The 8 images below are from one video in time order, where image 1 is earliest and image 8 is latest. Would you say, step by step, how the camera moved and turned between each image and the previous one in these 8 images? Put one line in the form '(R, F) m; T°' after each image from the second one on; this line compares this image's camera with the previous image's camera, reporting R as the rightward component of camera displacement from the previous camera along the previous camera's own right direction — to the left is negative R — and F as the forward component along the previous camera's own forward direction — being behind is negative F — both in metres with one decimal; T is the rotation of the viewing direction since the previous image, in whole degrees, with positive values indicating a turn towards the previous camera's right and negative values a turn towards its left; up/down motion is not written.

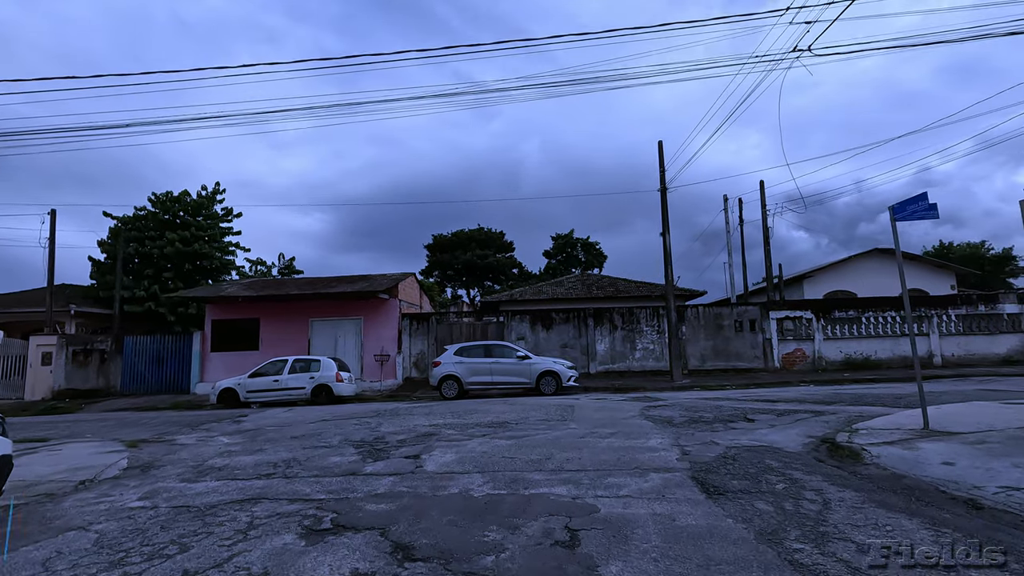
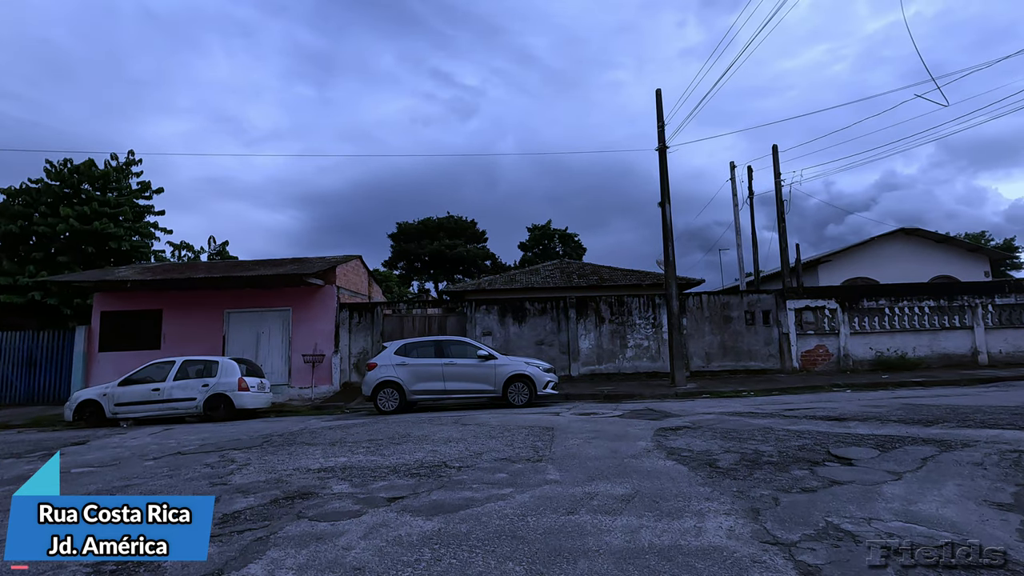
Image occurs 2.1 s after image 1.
(+0.4, +3.7) m; +2°
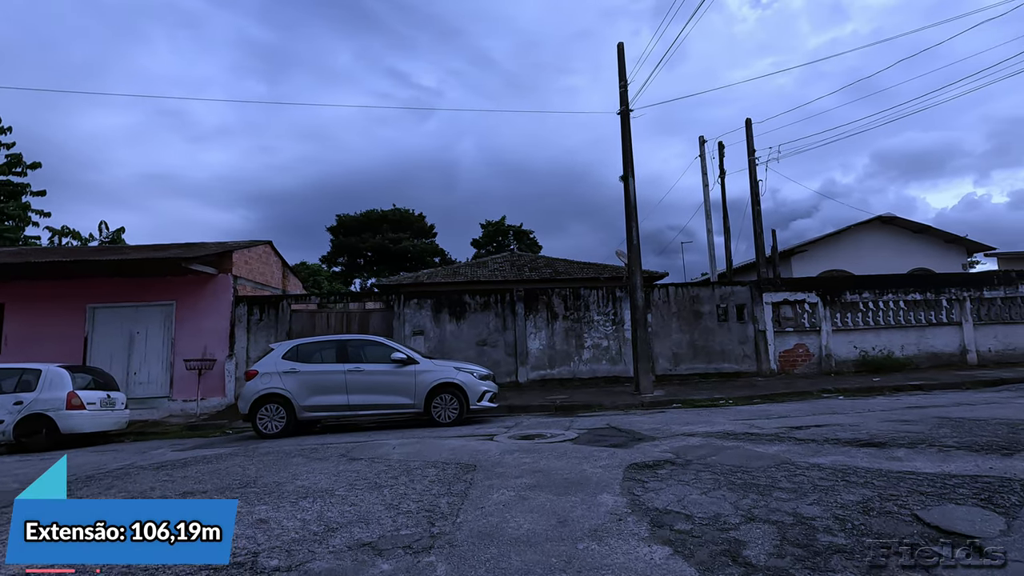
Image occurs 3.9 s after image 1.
(+0.6, +2.6) m; +4°
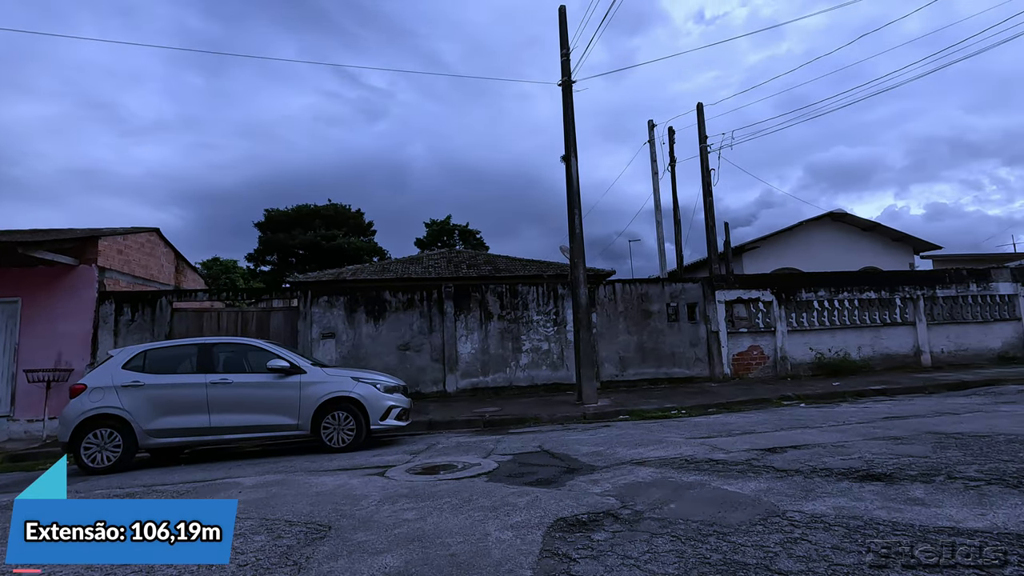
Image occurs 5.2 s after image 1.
(+0.5, +1.7) m; +5°
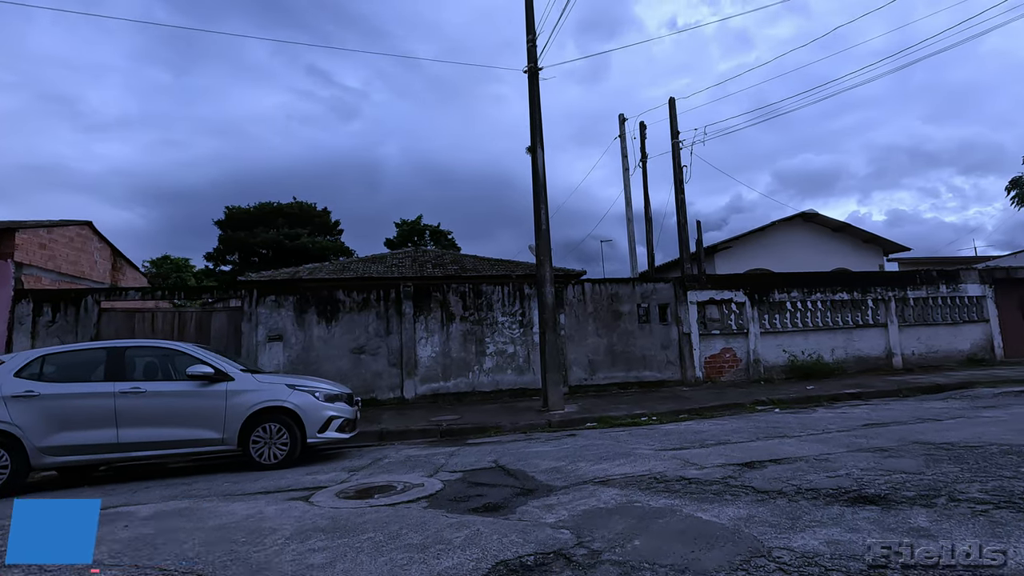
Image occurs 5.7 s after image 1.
(+0.2, +0.7) m; +3°
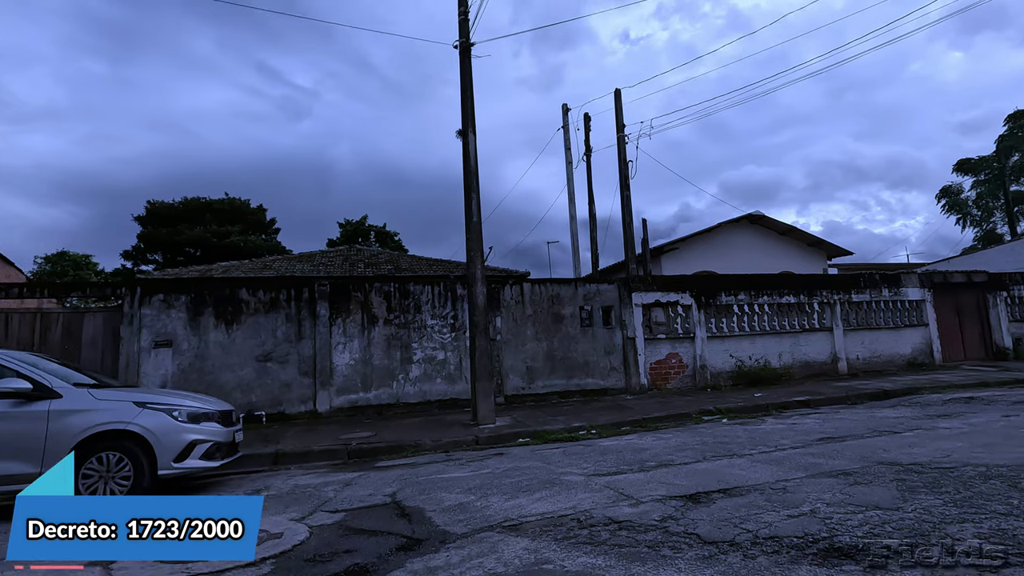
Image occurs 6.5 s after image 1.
(+0.5, +1.0) m; +5°
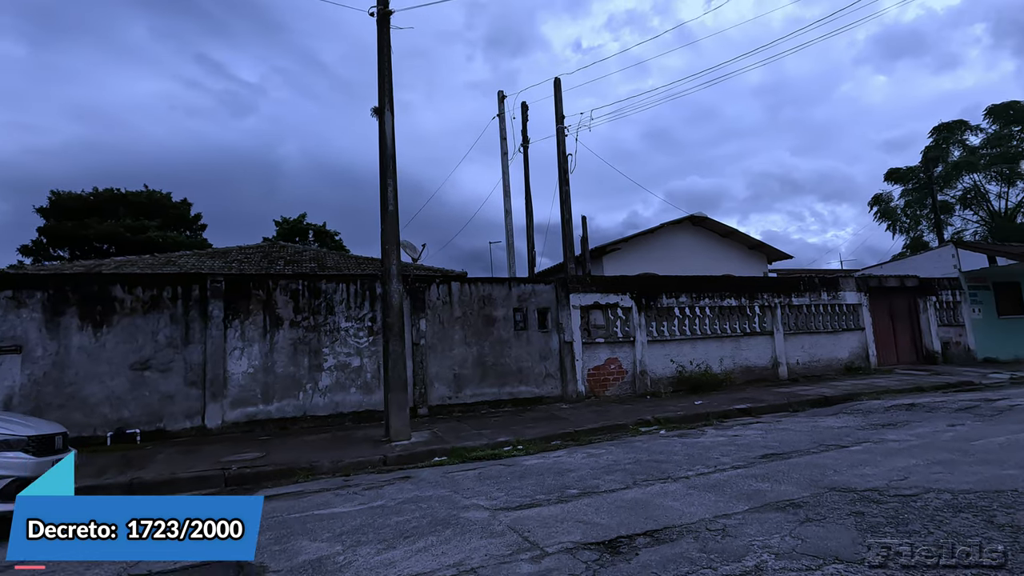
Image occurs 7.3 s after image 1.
(+0.5, +0.9) m; +5°
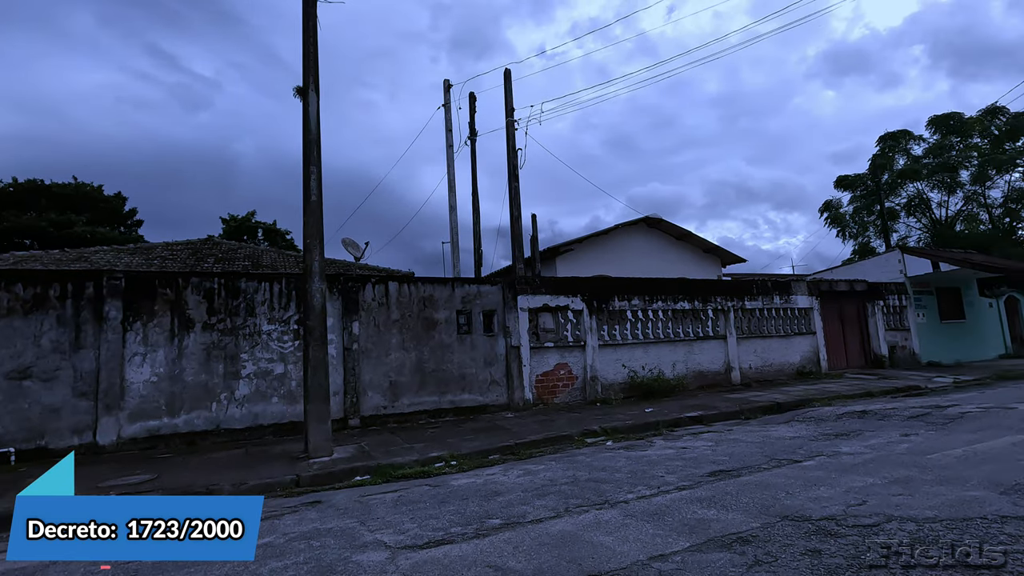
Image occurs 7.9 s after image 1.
(+0.4, +0.6) m; +4°
